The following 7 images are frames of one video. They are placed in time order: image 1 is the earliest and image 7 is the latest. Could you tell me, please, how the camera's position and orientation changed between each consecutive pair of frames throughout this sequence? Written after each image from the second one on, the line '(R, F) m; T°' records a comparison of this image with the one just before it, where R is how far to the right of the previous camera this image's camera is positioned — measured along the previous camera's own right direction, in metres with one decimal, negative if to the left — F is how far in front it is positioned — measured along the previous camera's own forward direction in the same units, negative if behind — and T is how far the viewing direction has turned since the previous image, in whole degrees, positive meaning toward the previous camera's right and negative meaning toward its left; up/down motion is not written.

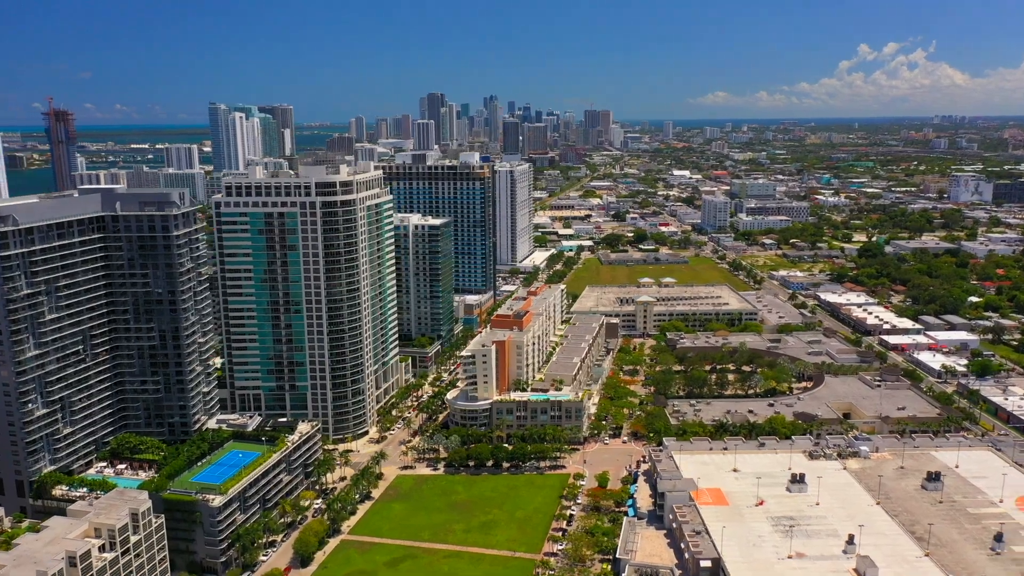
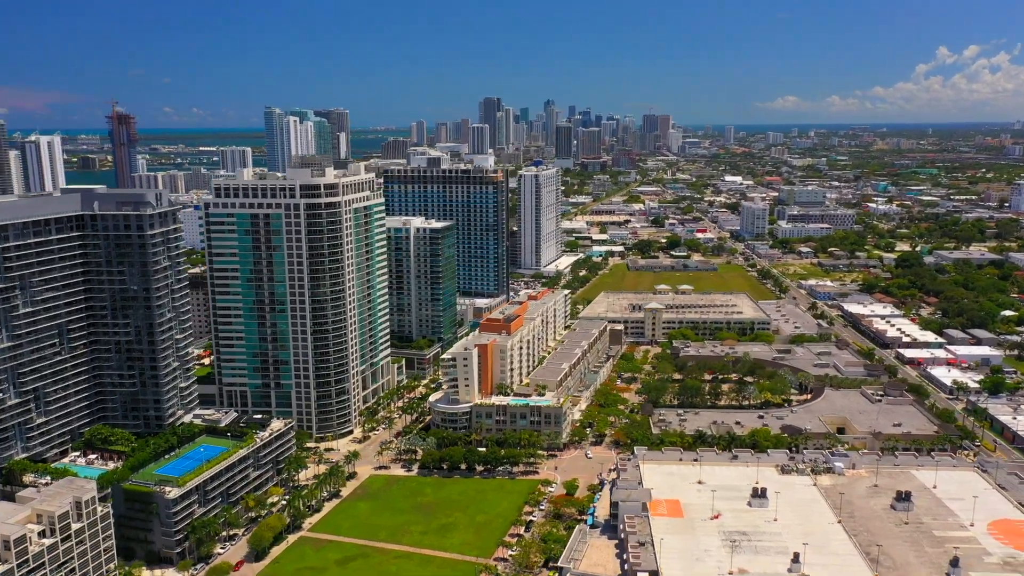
(+9.6, +0.4) m; -4°
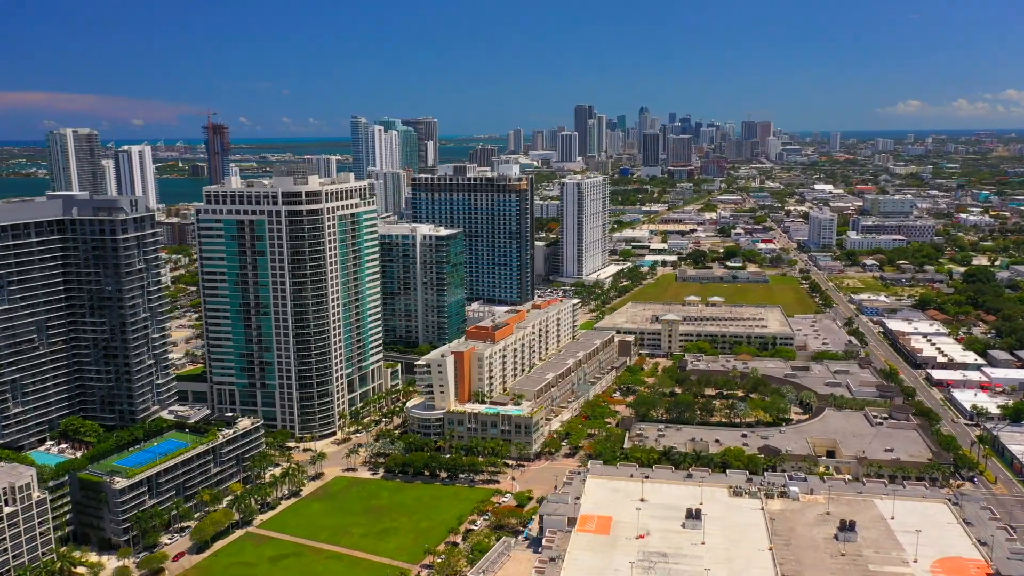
(+15.3, +1.1) m; -7°
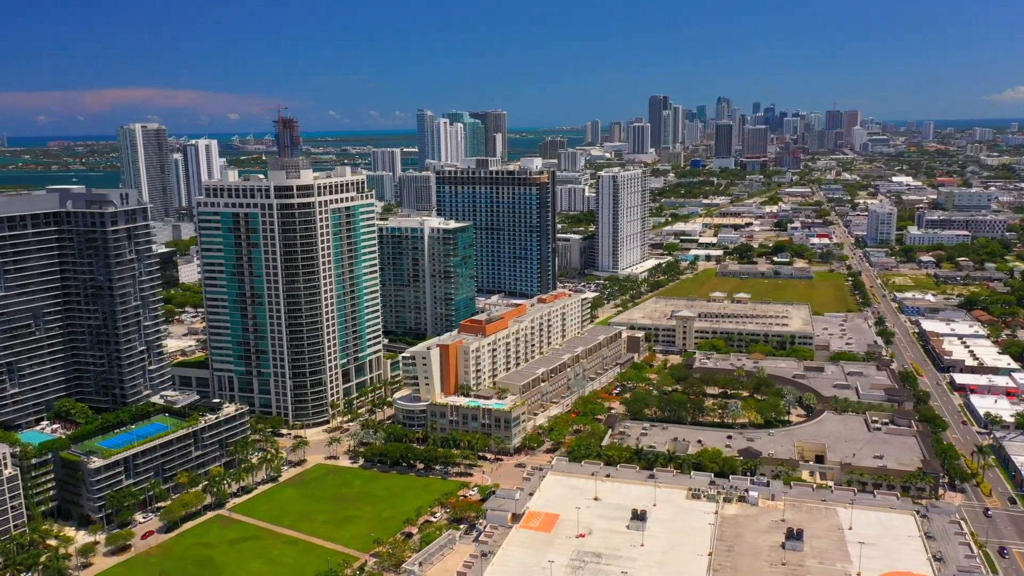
(+11.8, +0.7) m; -6°
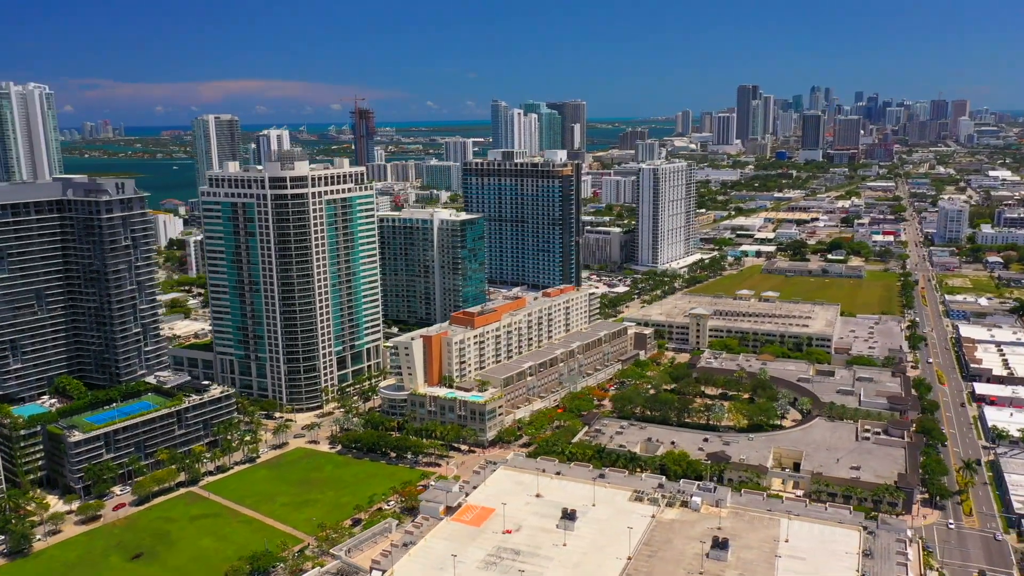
(+13.5, +0.8) m; -7°
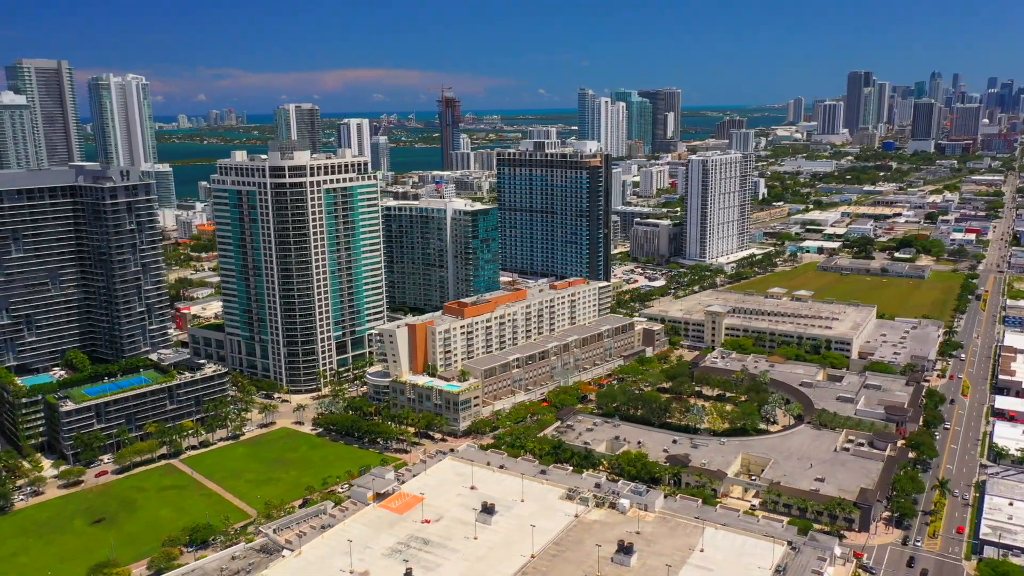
(+15.4, +1.1) m; -8°
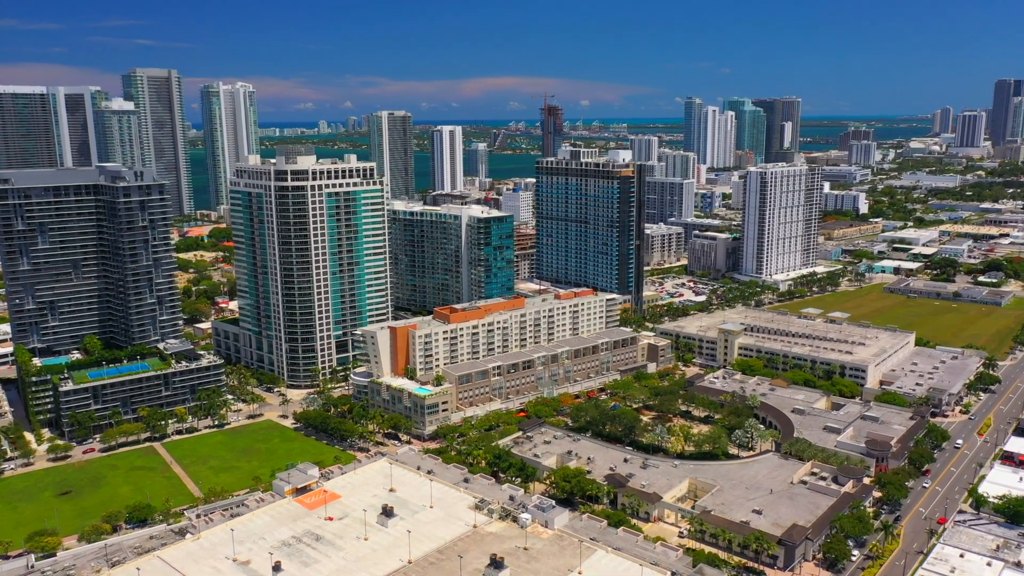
(+18.7, +1.6) m; -9°
